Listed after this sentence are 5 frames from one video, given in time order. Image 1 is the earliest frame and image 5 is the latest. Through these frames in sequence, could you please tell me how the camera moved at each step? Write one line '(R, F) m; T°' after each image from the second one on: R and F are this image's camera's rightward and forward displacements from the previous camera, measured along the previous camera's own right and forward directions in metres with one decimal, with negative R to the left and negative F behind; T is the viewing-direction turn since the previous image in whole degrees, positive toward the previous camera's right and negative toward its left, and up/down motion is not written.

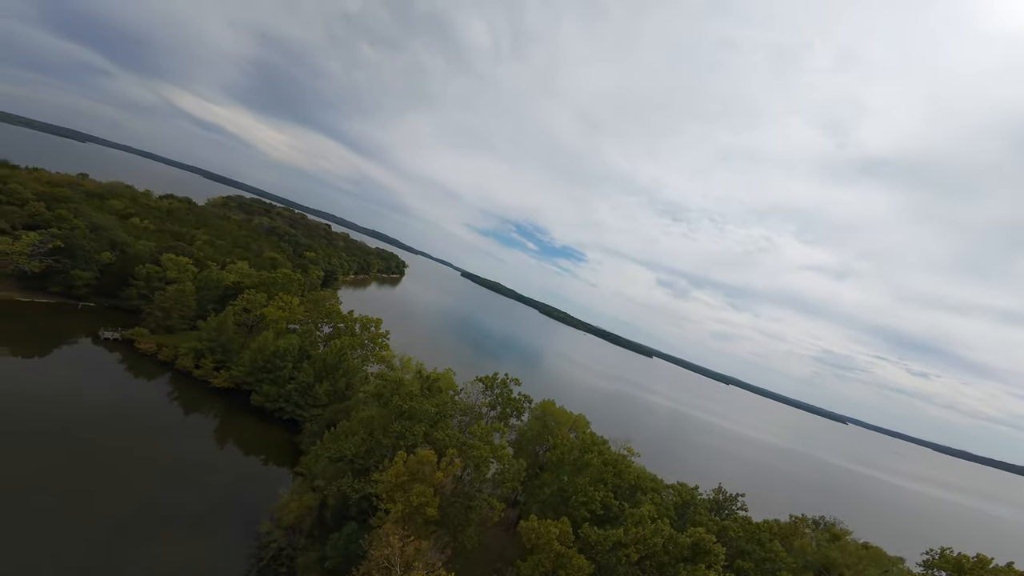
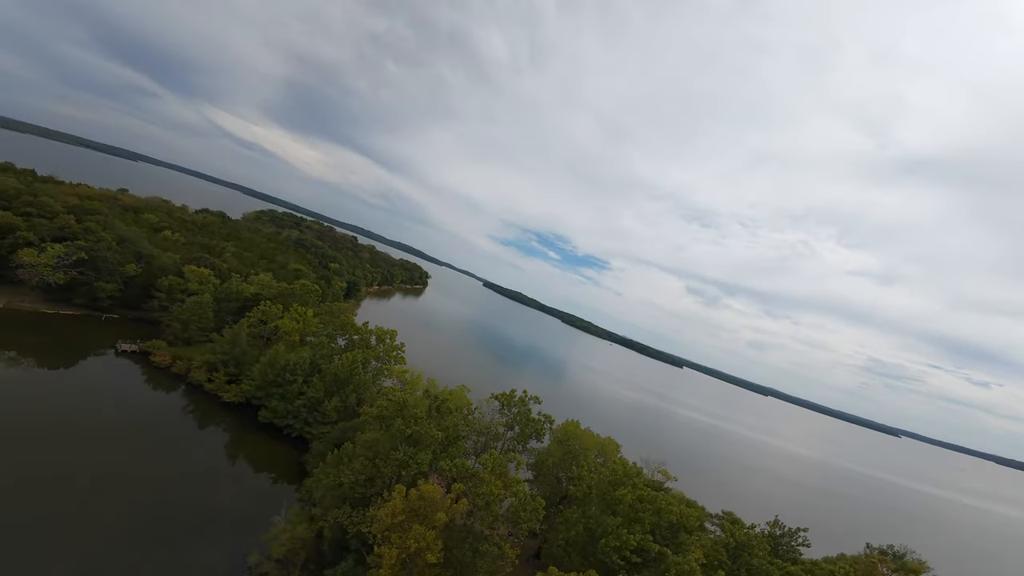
(+0.2, +1.3) m; -3°
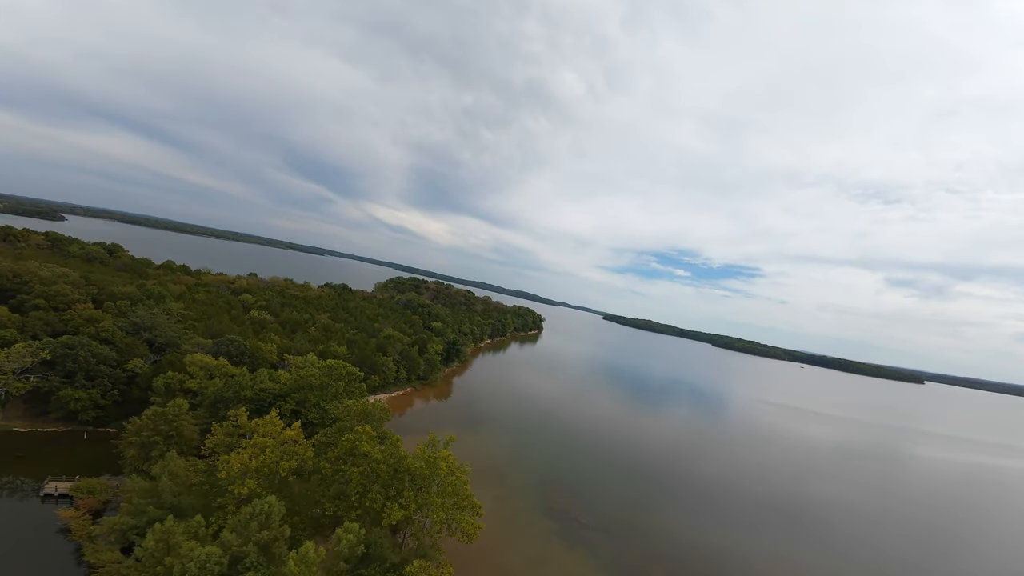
(-1.4, +13.7) m; -16°
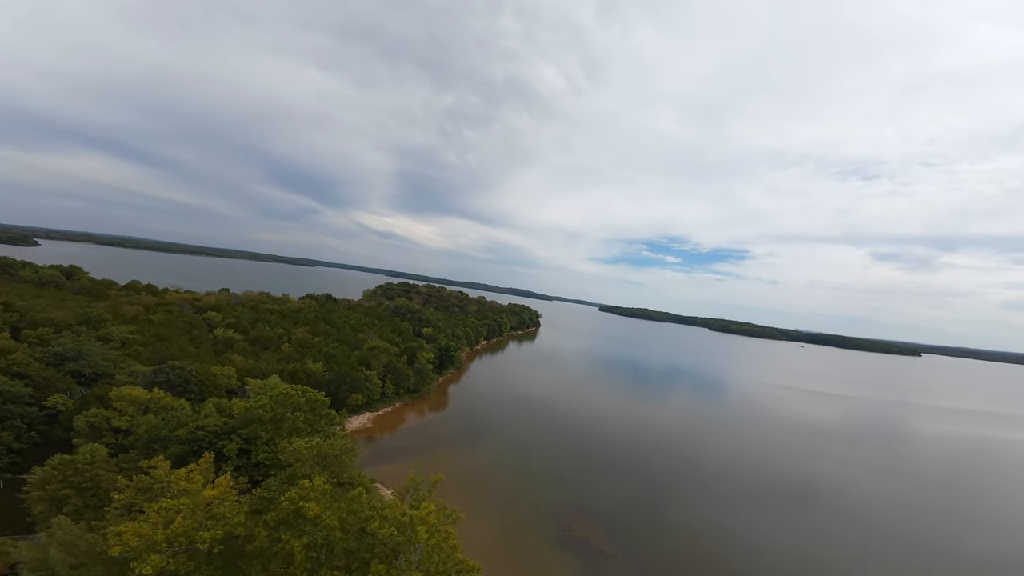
(-0.1, +4.0) m; +1°
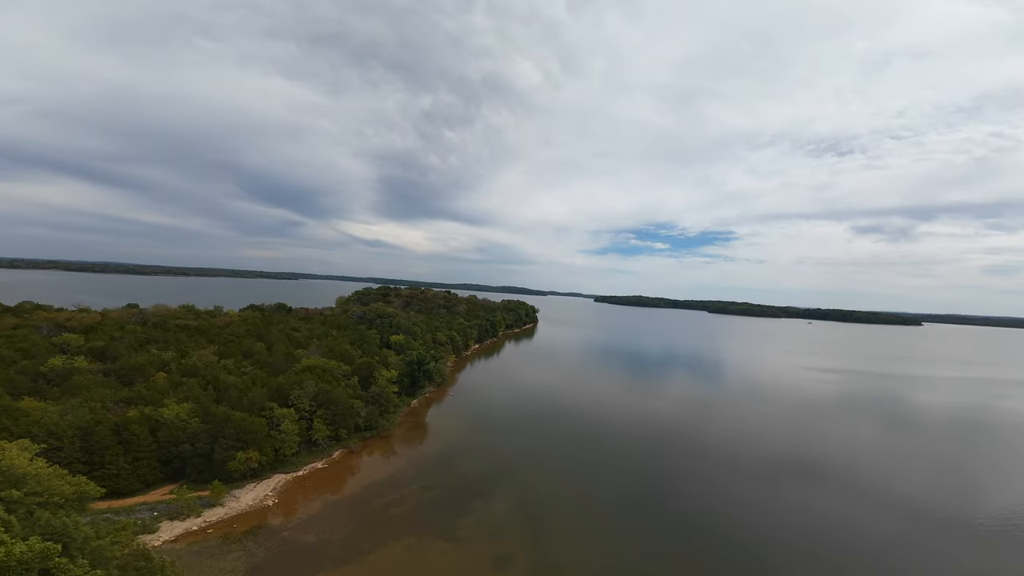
(+0.1, +12.2) m; +1°
